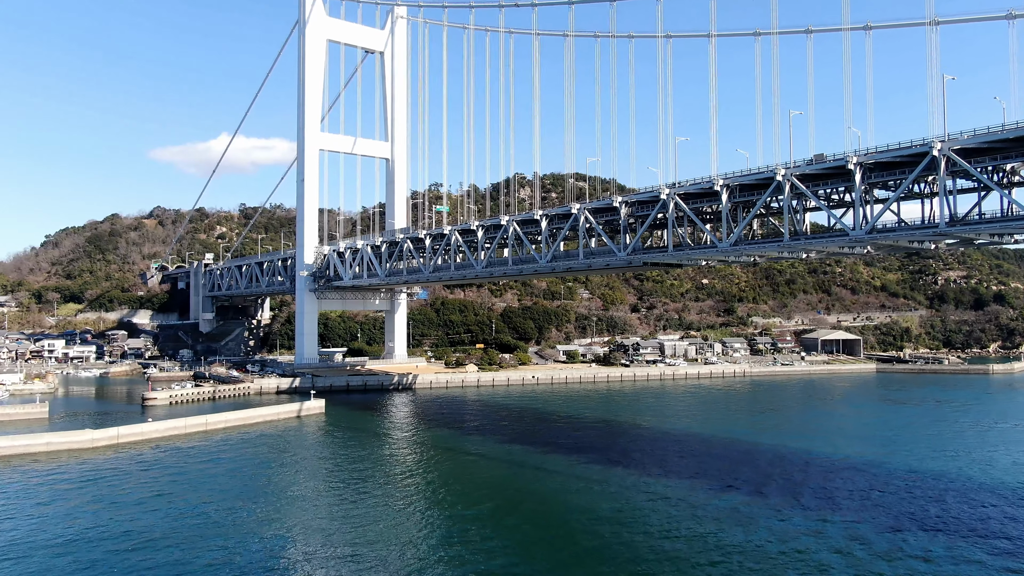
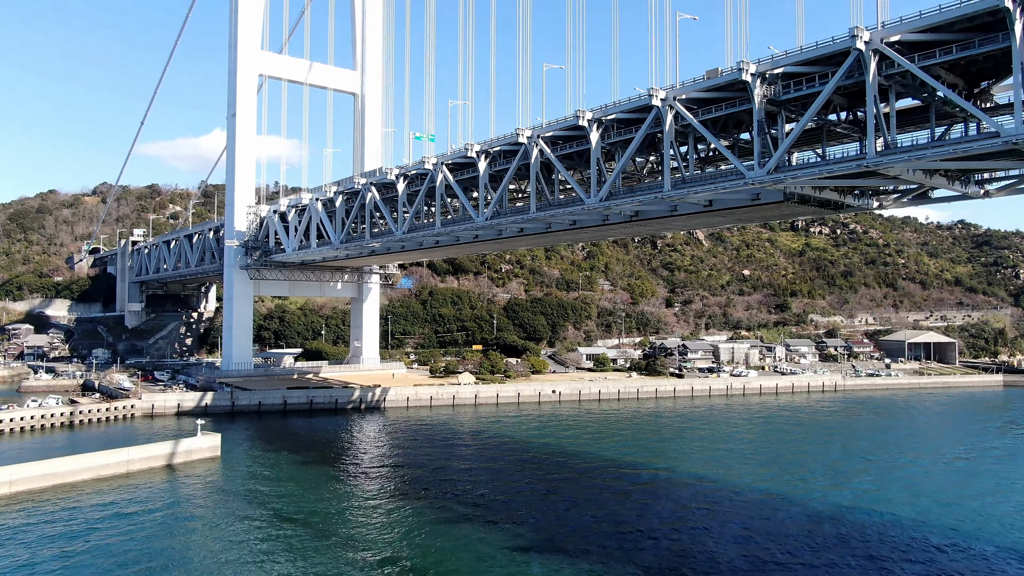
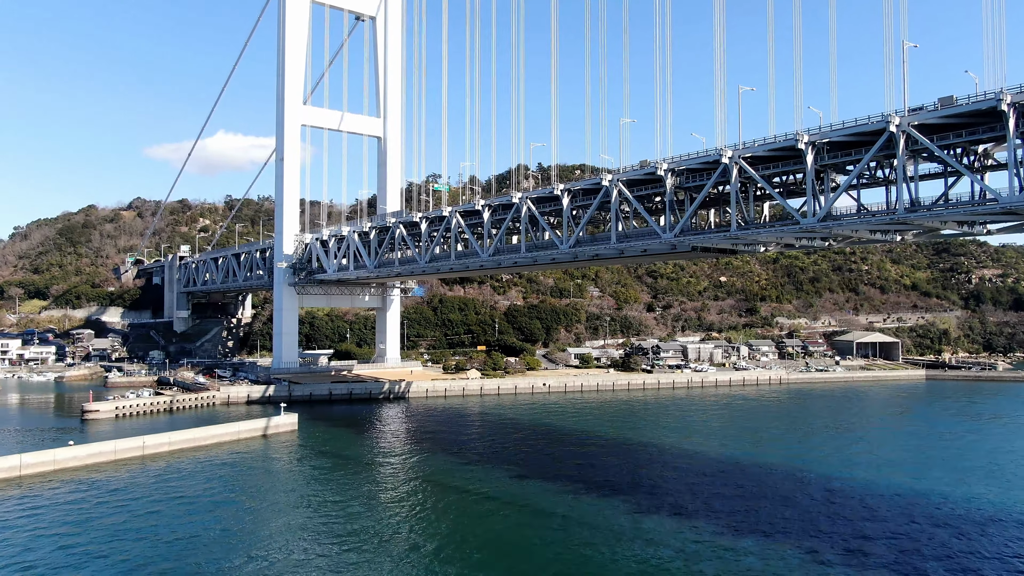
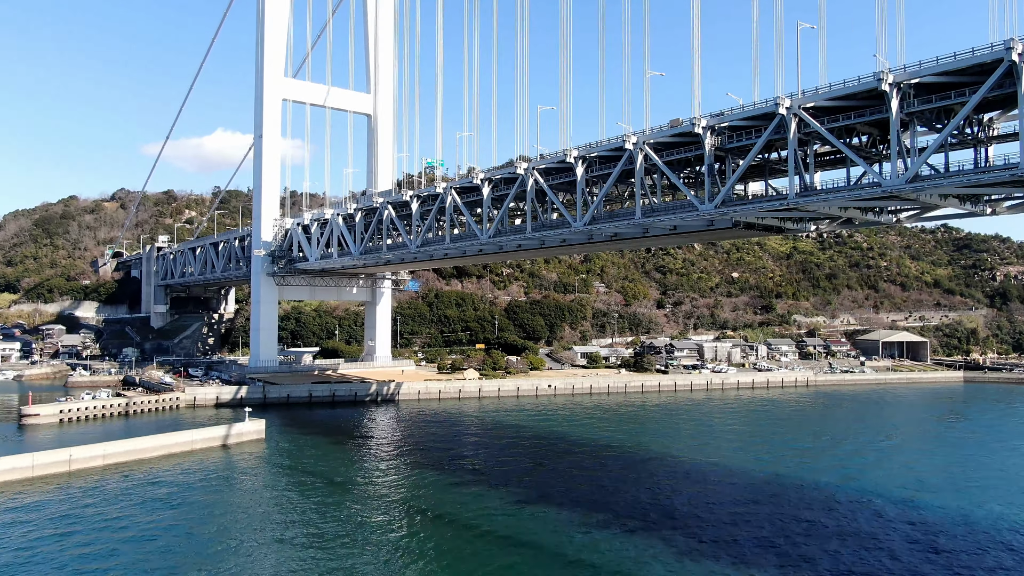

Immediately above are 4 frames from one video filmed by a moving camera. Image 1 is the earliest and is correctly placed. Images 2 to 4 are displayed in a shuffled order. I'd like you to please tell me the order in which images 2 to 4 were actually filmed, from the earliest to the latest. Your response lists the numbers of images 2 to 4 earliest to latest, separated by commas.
3, 4, 2
